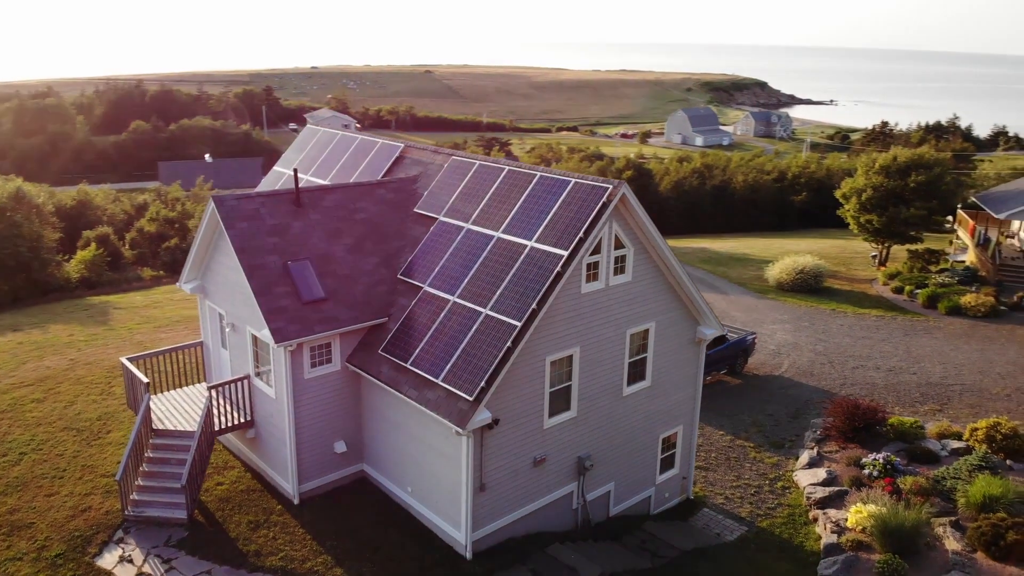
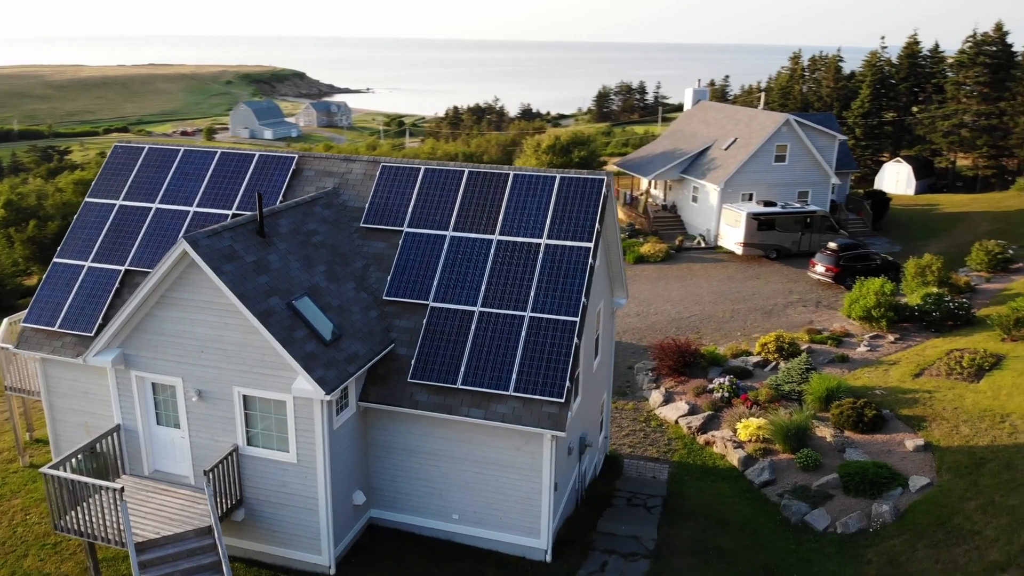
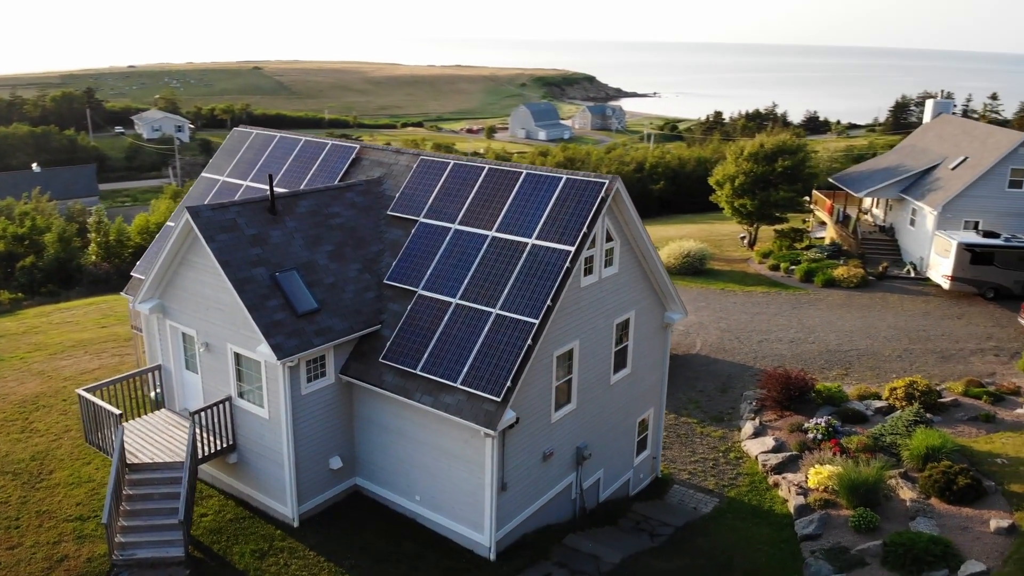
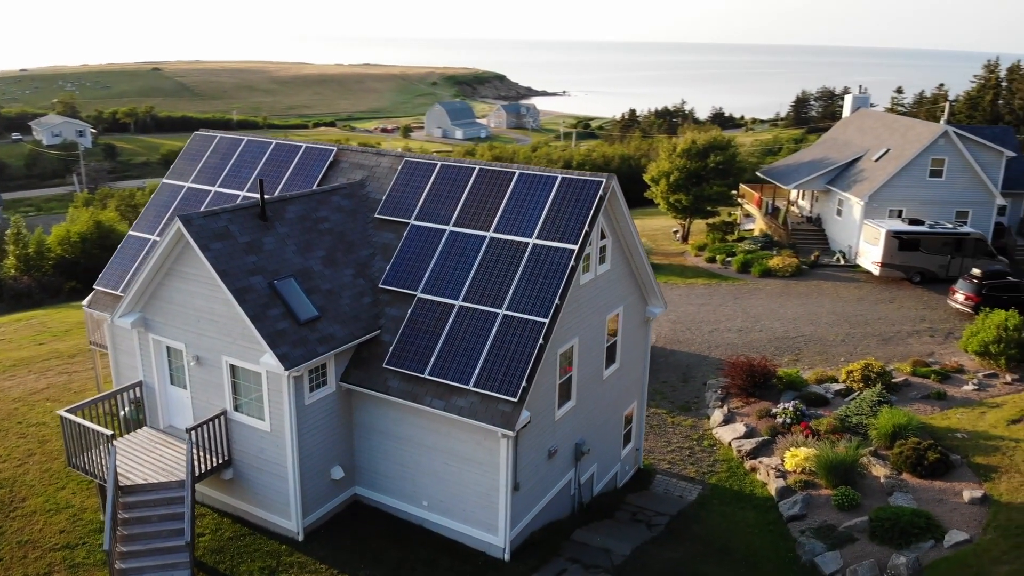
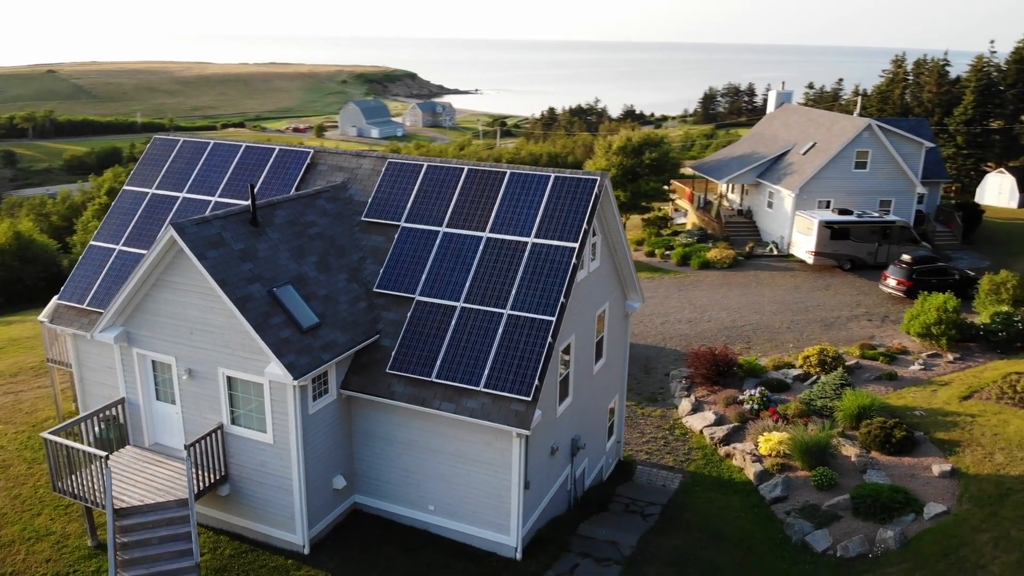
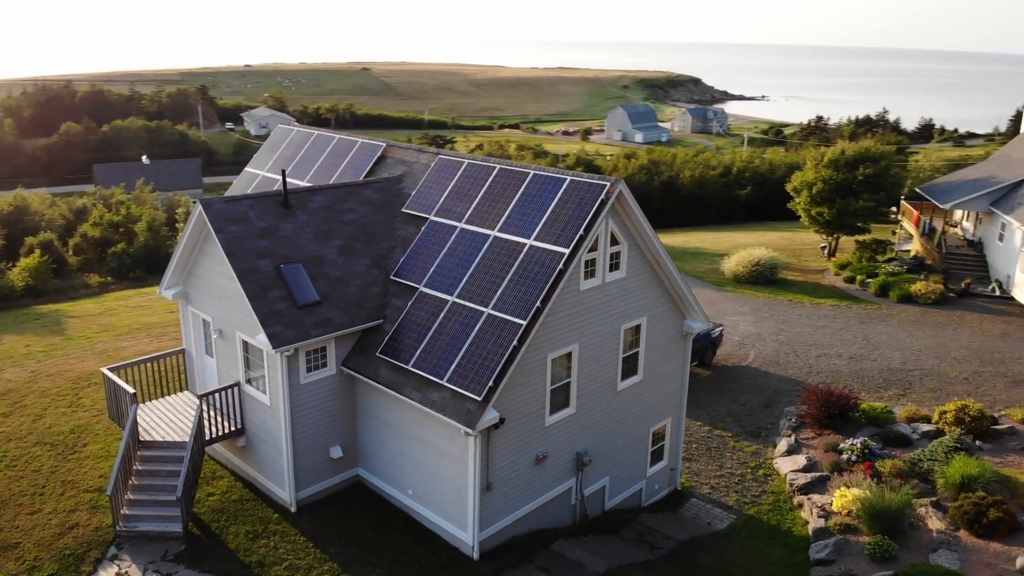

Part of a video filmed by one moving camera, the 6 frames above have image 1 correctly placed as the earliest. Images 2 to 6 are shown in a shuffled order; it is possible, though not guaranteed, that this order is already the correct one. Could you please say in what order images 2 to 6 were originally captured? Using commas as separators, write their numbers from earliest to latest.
6, 3, 4, 5, 2
